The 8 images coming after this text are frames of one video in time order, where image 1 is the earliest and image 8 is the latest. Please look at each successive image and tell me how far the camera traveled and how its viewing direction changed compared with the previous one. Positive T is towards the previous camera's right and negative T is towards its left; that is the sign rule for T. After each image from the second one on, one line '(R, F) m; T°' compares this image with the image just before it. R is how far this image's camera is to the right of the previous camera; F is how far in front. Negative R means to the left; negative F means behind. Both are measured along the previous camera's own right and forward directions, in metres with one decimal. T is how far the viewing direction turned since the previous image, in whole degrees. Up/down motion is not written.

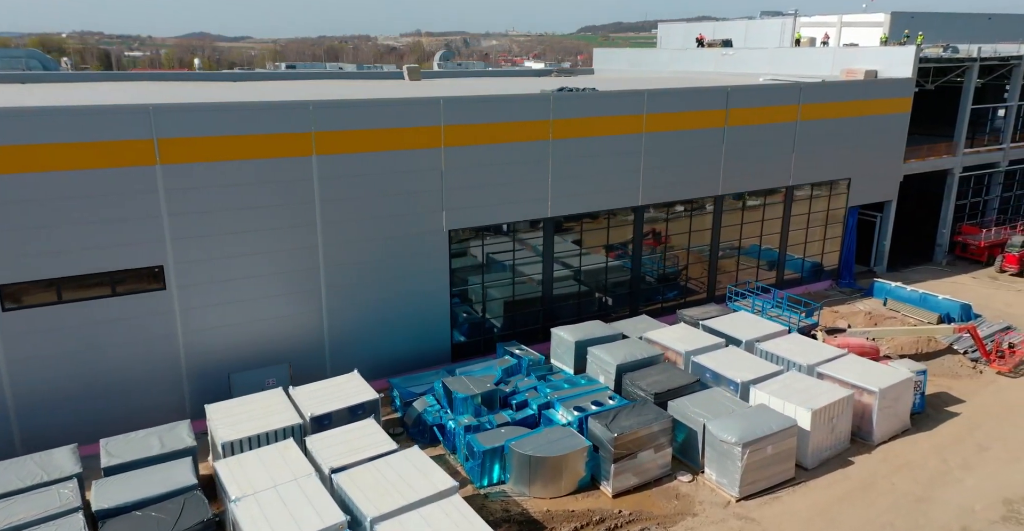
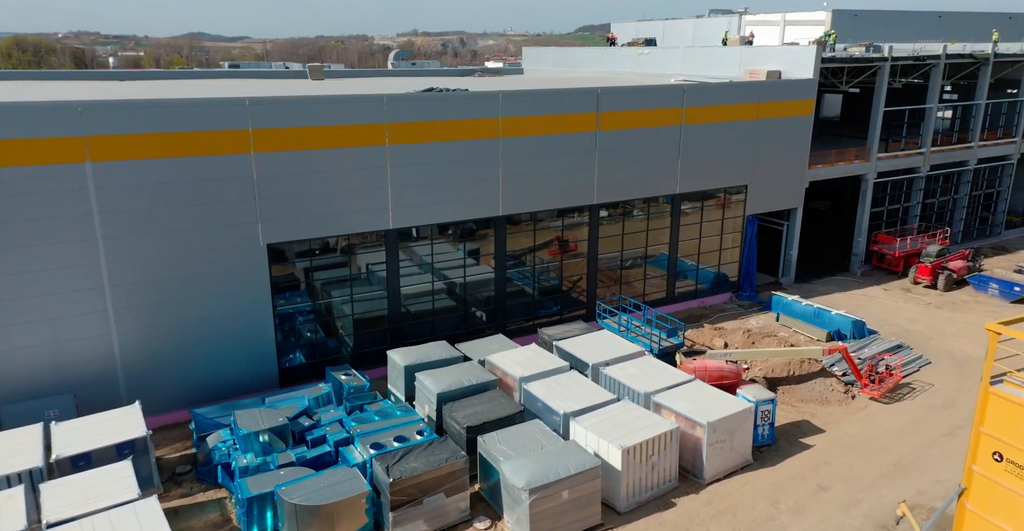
(+4.5, +1.8) m; 0°
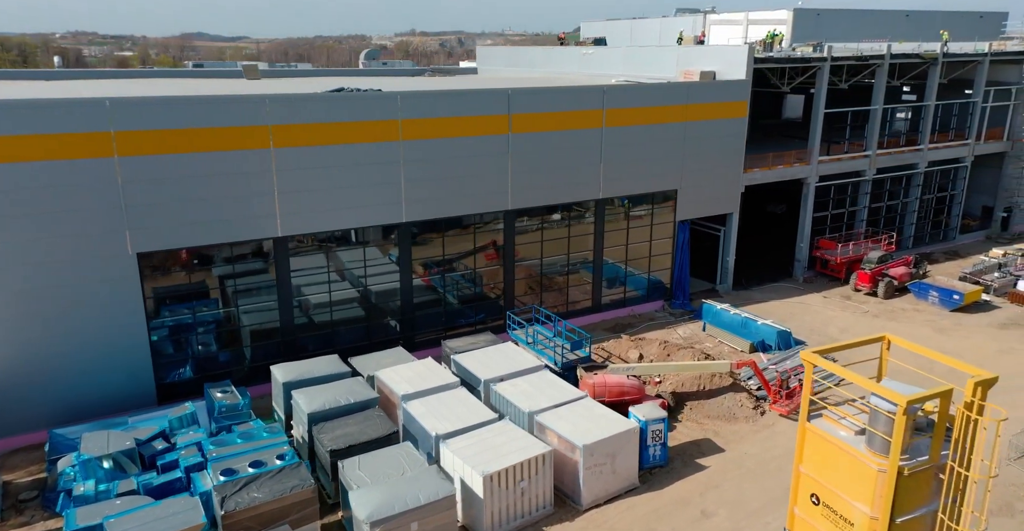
(+2.8, +1.0) m; 0°
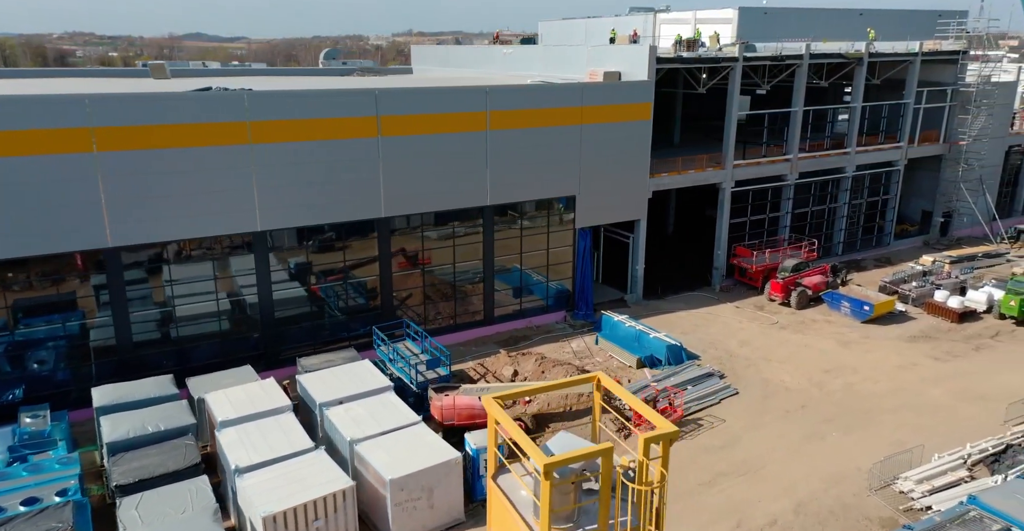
(+3.7, +1.4) m; 0°
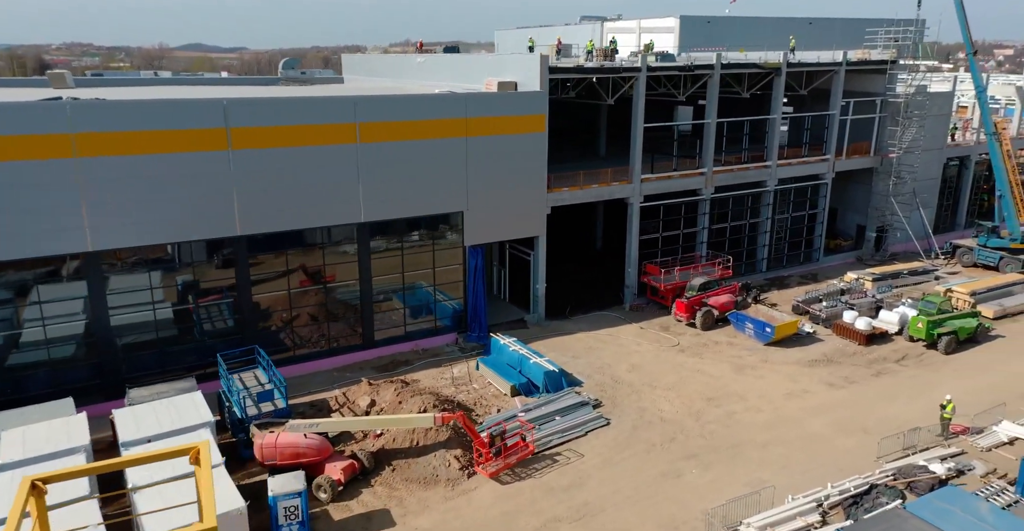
(+3.7, +1.4) m; +1°
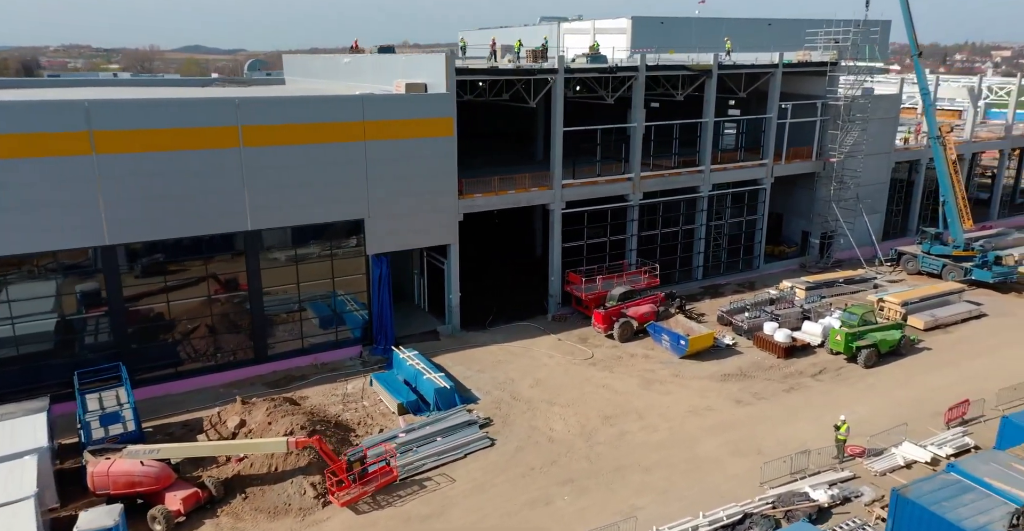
(+2.9, +1.1) m; 0°
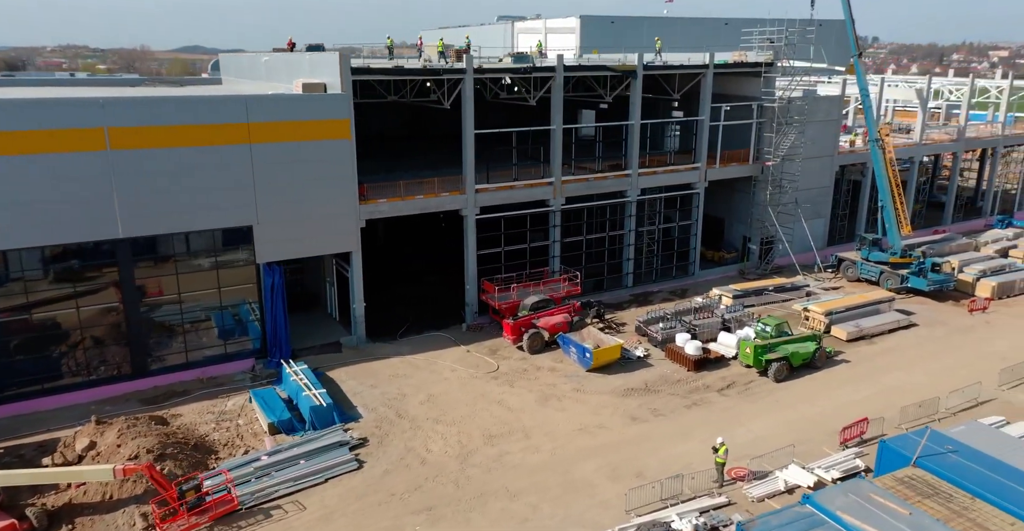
(+3.0, +1.1) m; +1°
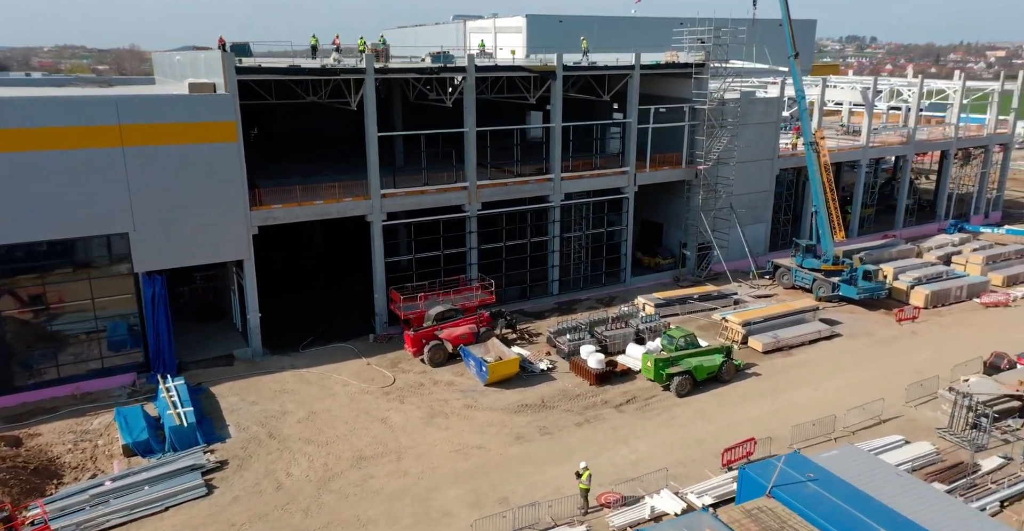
(+3.0, +1.1) m; +1°
